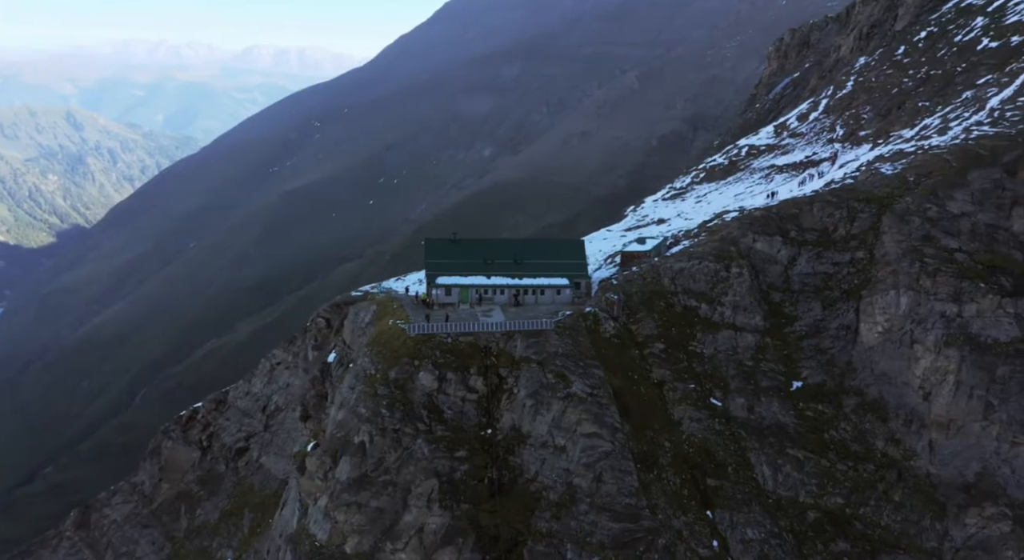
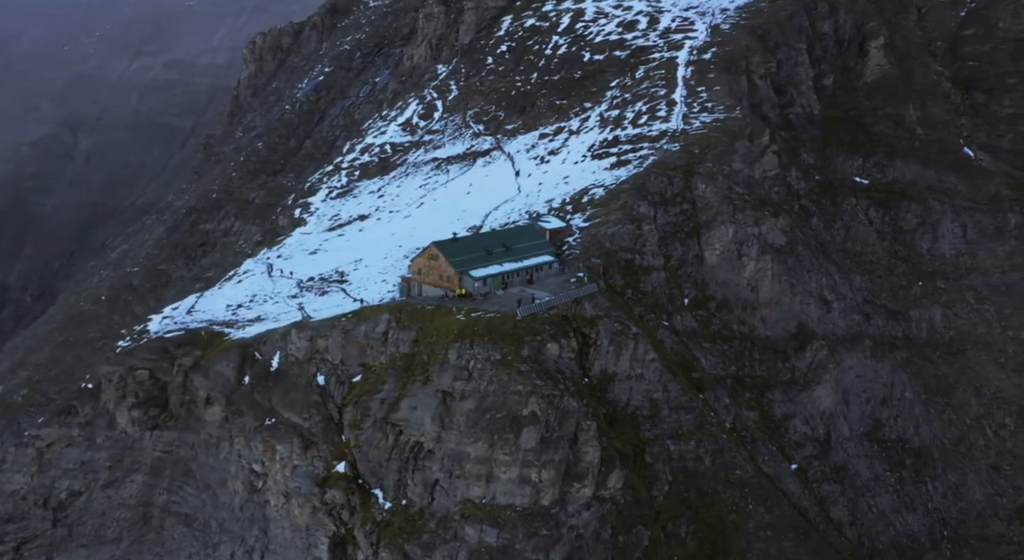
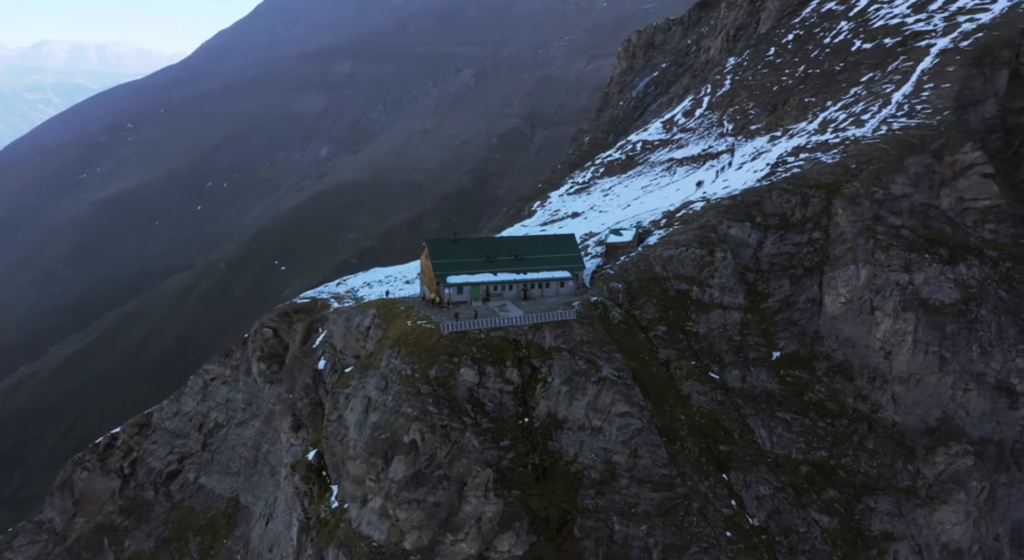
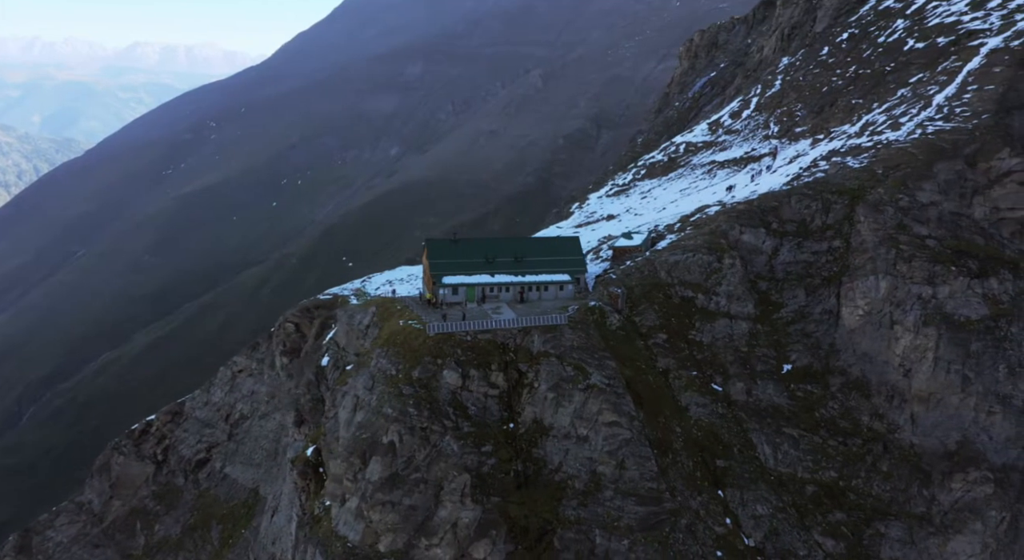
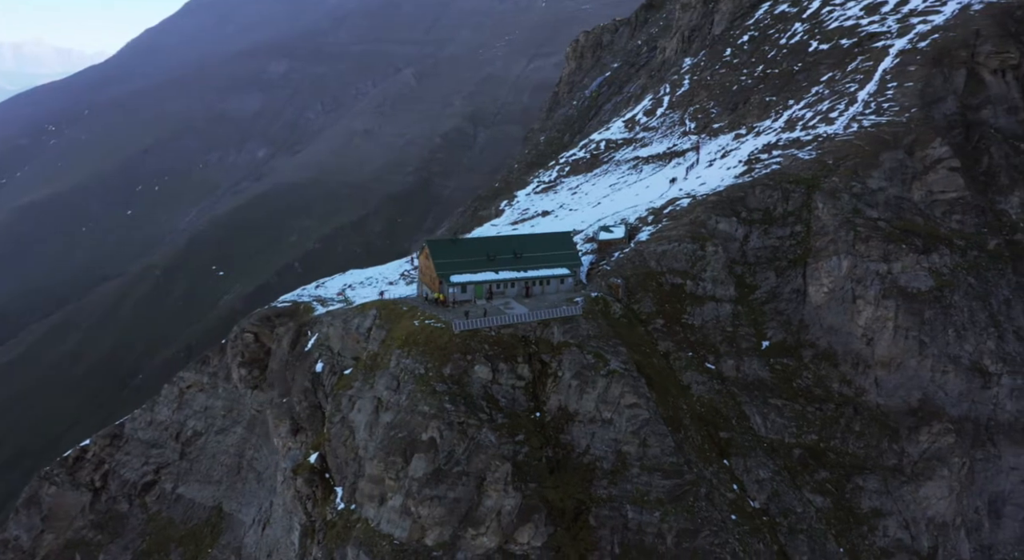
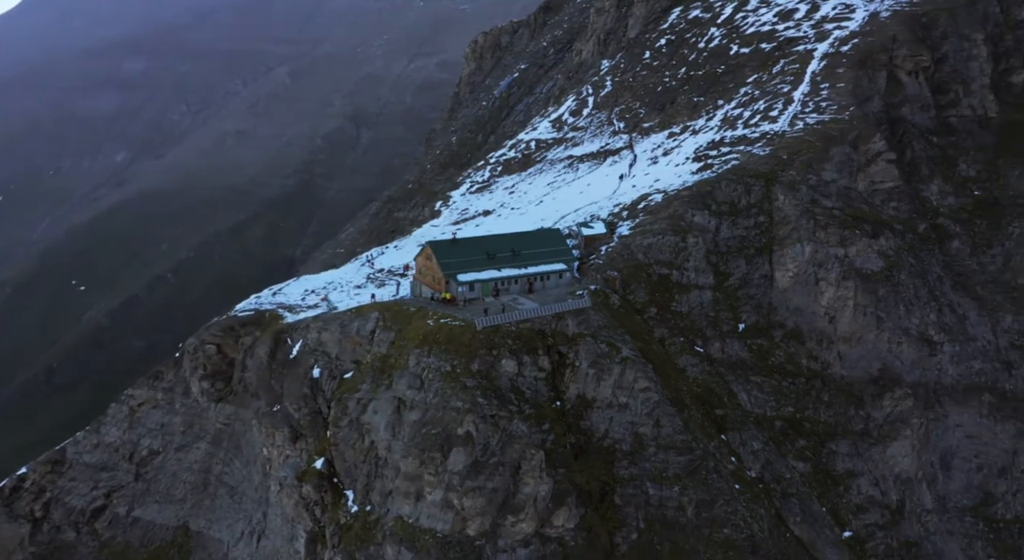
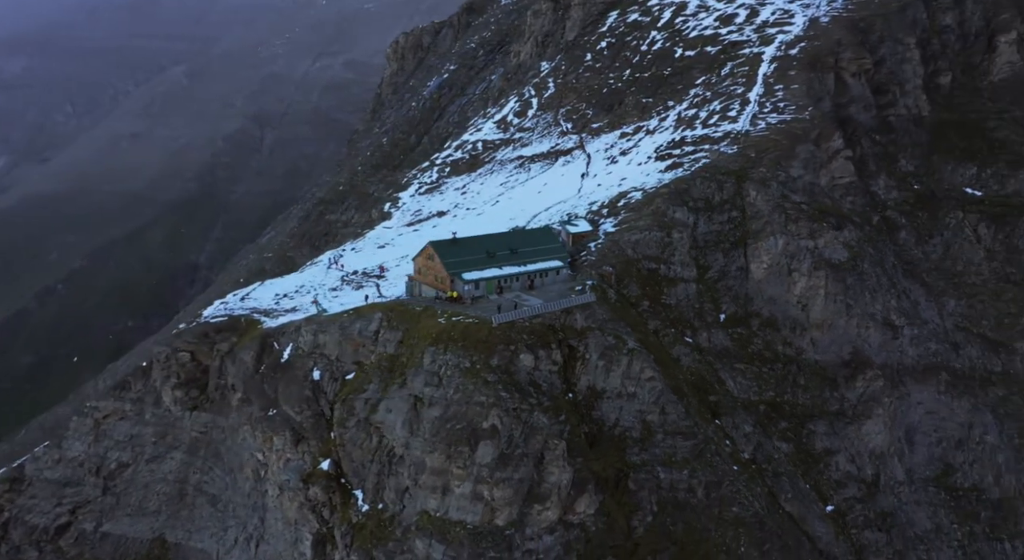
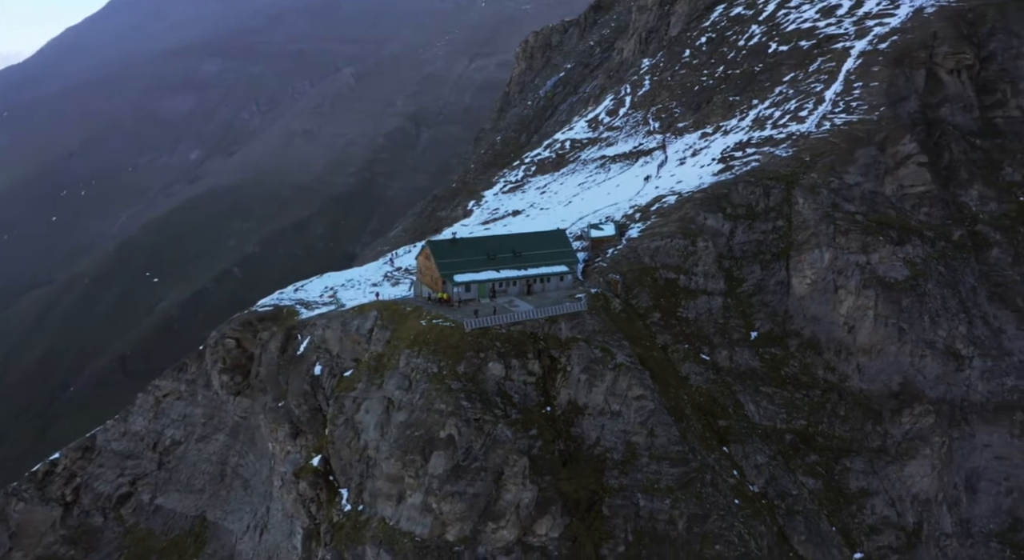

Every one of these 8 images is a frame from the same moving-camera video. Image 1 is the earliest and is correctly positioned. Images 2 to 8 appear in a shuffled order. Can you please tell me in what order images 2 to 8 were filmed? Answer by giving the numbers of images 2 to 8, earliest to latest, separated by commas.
4, 3, 5, 8, 6, 7, 2
